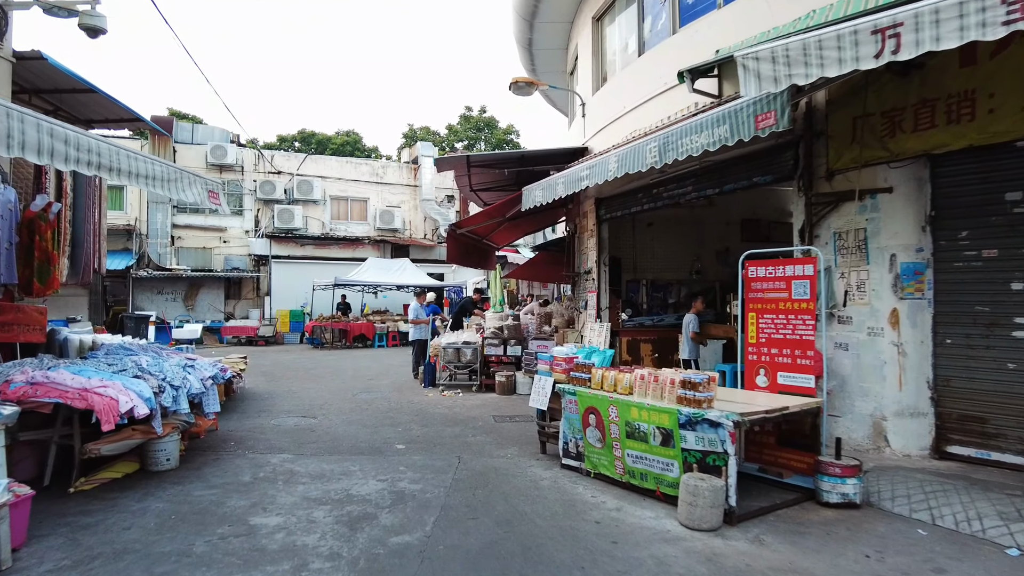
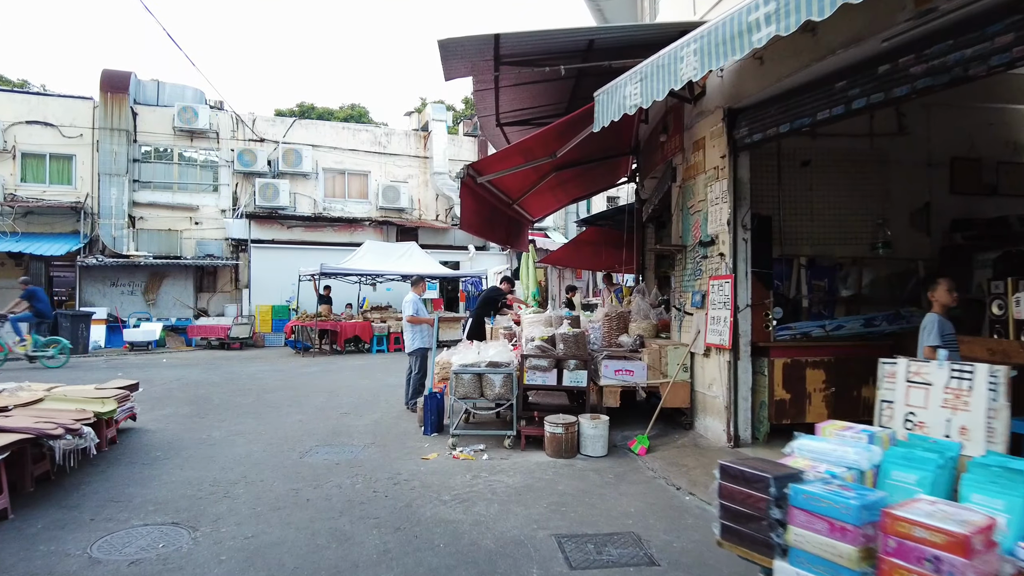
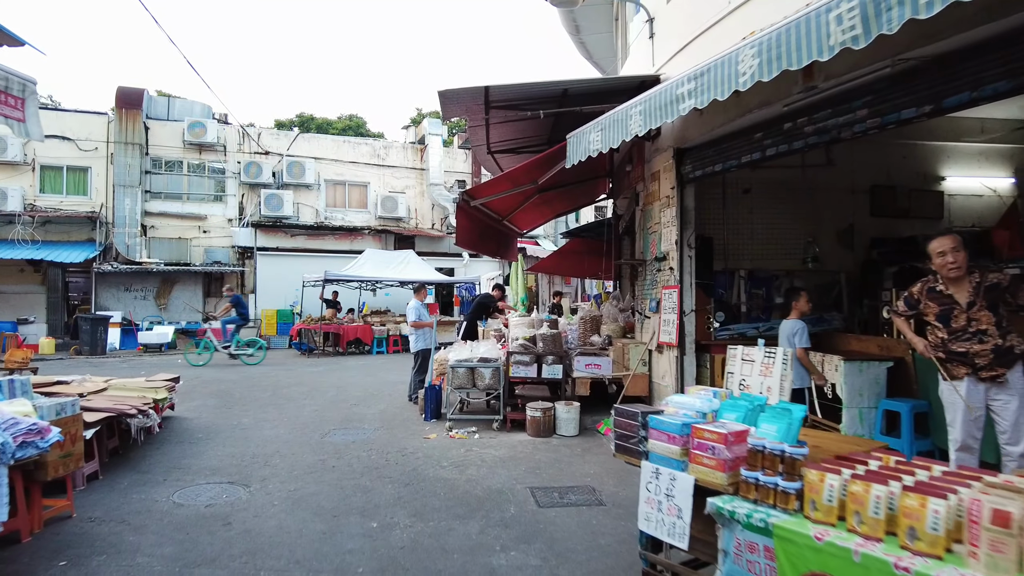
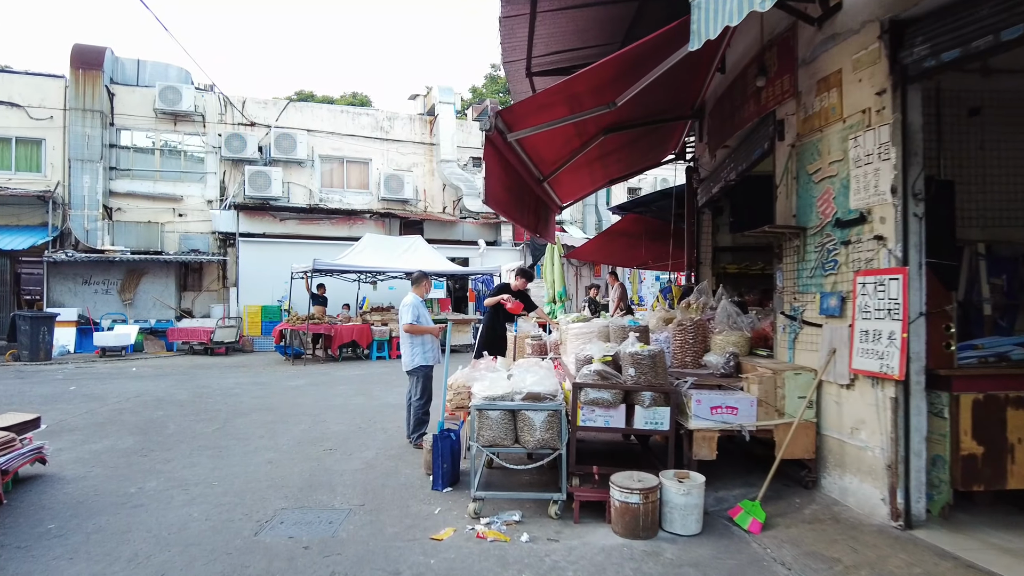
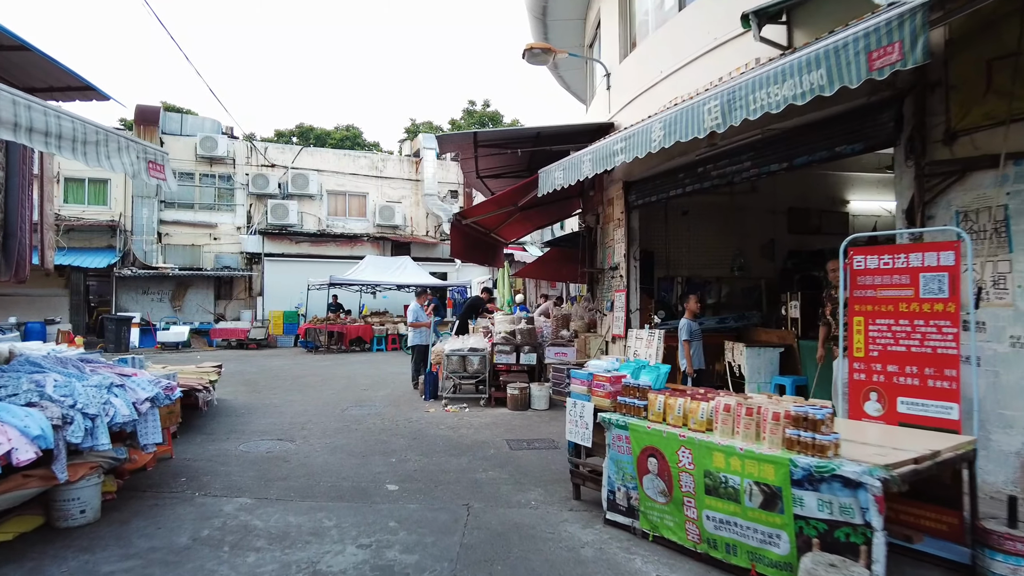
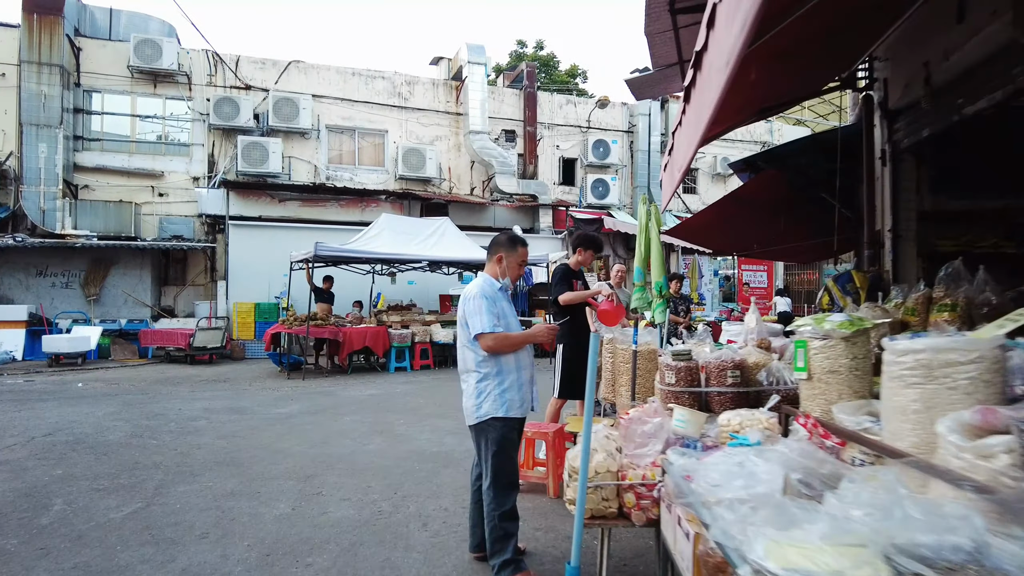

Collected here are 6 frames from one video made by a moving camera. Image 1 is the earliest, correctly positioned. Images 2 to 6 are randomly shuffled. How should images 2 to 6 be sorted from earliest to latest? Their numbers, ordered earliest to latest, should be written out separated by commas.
5, 3, 2, 4, 6
